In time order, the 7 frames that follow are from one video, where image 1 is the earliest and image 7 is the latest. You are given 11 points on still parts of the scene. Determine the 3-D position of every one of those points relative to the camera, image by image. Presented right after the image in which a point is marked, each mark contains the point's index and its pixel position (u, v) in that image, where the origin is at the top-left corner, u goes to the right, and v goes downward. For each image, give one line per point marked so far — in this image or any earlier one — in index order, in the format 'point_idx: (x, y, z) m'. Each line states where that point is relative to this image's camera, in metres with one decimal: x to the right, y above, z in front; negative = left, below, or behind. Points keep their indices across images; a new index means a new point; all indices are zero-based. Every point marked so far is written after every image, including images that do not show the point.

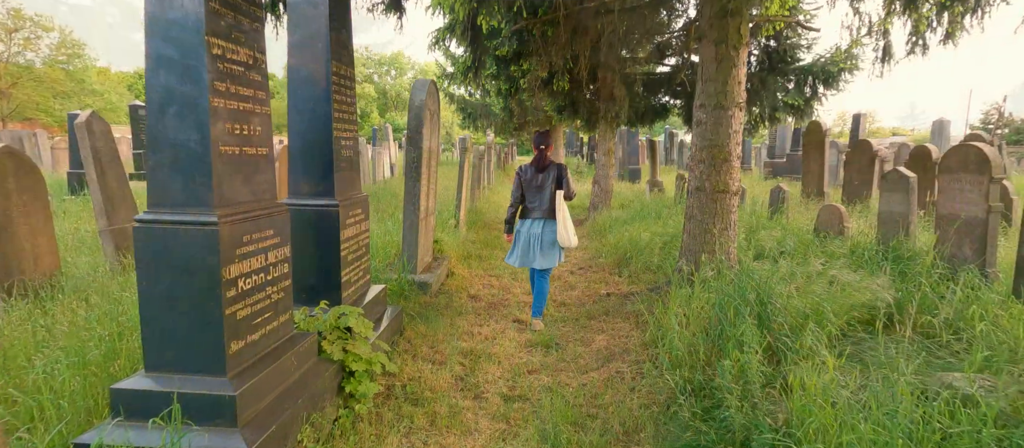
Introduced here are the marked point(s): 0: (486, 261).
0: (-0.3, -0.4, +6.4) m
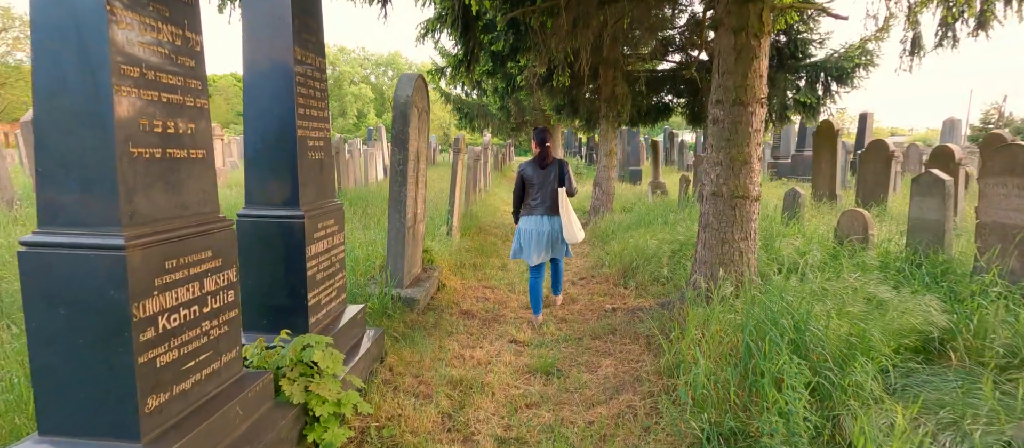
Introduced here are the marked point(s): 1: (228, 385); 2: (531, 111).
0: (-0.3, -0.5, +6.0) m
1: (-1.1, -0.6, +2.1) m
2: (+0.5, +2.9, +14.5) m
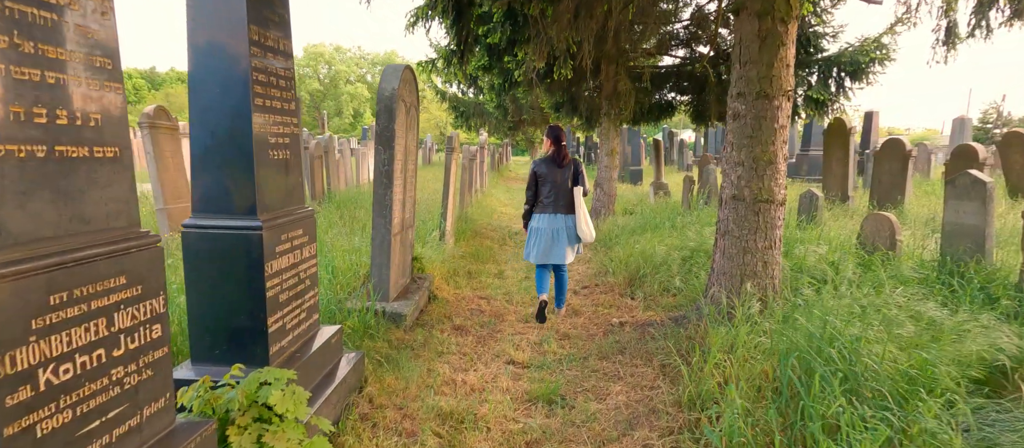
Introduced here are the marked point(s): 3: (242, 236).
0: (-0.4, -0.6, +5.5) m
1: (-1.1, -0.7, +1.7) m
2: (+0.4, +2.9, +14.0) m
3: (-1.1, -0.1, +2.3) m
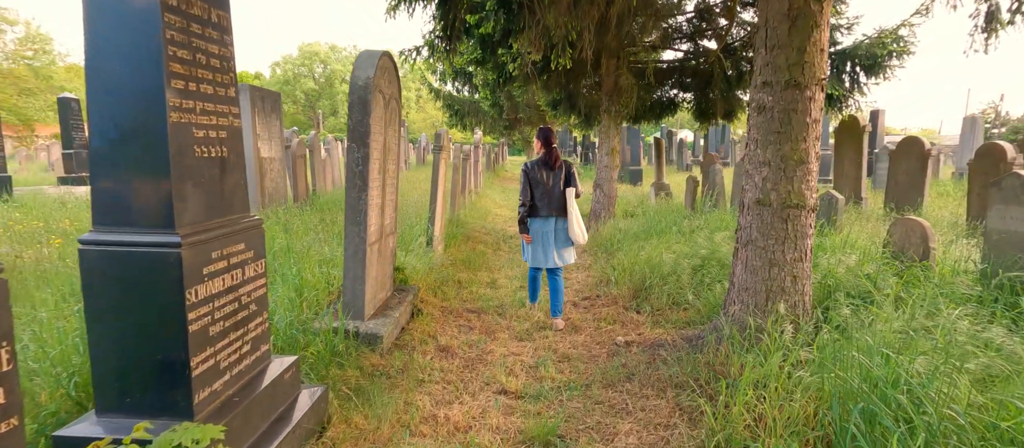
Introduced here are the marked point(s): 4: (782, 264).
0: (-0.4, -0.6, +5.1) m
1: (-1.1, -0.7, +1.2) m
2: (+0.3, +2.8, +13.5) m
3: (-1.2, -0.1, +1.8) m
4: (+1.5, -0.2, +3.1) m
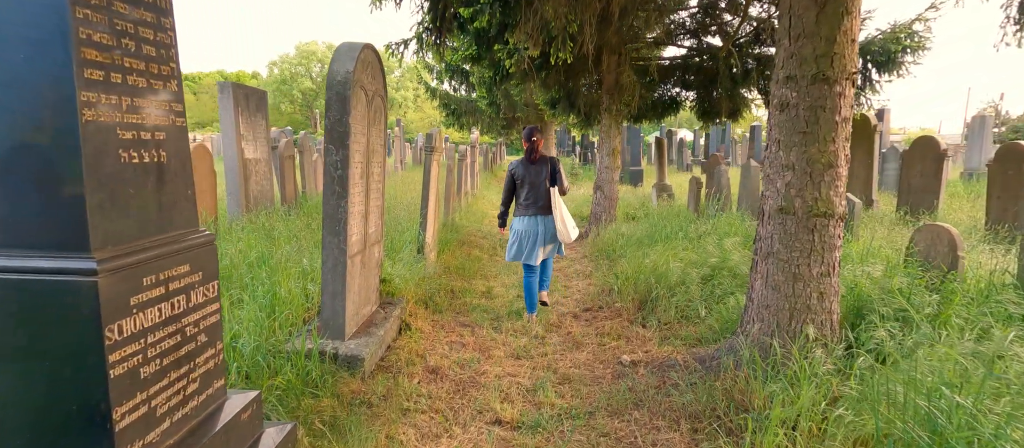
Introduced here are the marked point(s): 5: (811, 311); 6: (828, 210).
0: (-0.5, -0.7, +4.7) m
1: (-1.1, -0.8, +0.9) m
2: (+0.2, +2.8, +13.2) m
3: (-1.2, -0.2, +1.4) m
4: (+1.5, -0.3, +2.8) m
5: (+1.5, -0.4, +2.8) m
6: (+1.6, +0.1, +2.8) m
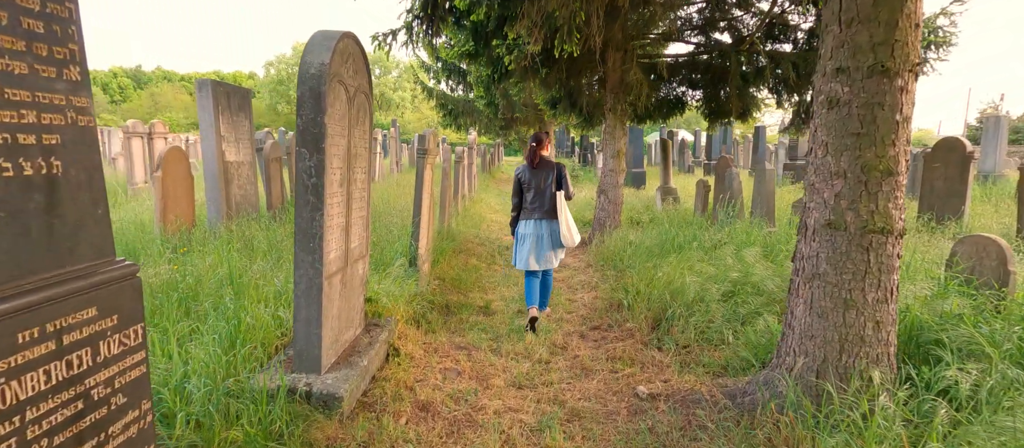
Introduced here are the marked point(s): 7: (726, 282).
0: (-0.5, -0.7, +4.3) m
1: (-1.1, -0.8, +0.4) m
2: (+0.2, +2.7, +12.8) m
3: (-1.2, -0.2, +1.0) m
4: (+1.5, -0.4, +2.4) m
5: (+1.5, -0.5, +2.4) m
6: (+1.6, 0.0, +2.4) m
7: (+1.6, -0.4, +4.1) m
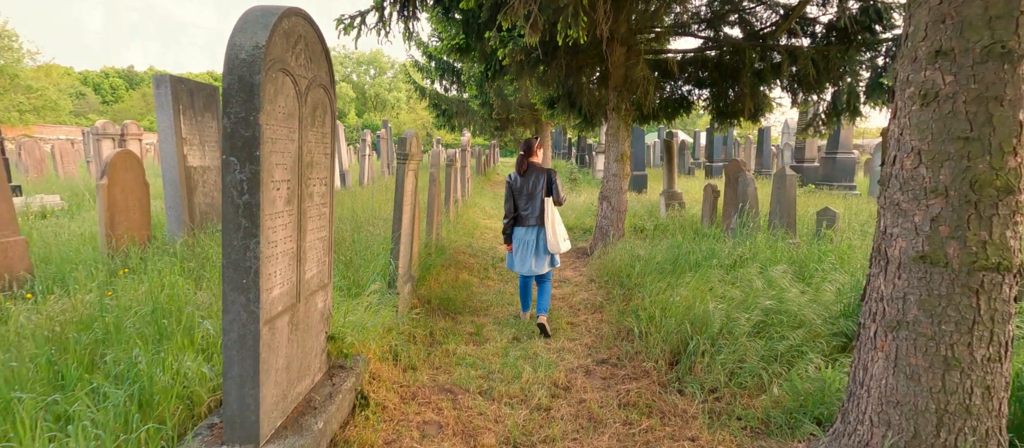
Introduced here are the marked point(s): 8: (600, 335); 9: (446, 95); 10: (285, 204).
0: (-0.5, -0.9, +3.7) m
1: (-1.1, -1.0, -0.2) m
2: (+0.1, +2.6, +12.2) m
3: (-1.2, -0.3, +0.4) m
4: (+1.5, -0.5, +1.8) m
5: (+1.5, -0.6, +1.8) m
6: (+1.6, -0.1, +1.8) m
7: (+1.6, -0.5, +3.5) m
8: (+0.7, -0.8, +4.2) m
9: (-1.7, +3.2, +13.9) m
10: (-0.9, +0.1, +2.3) m
